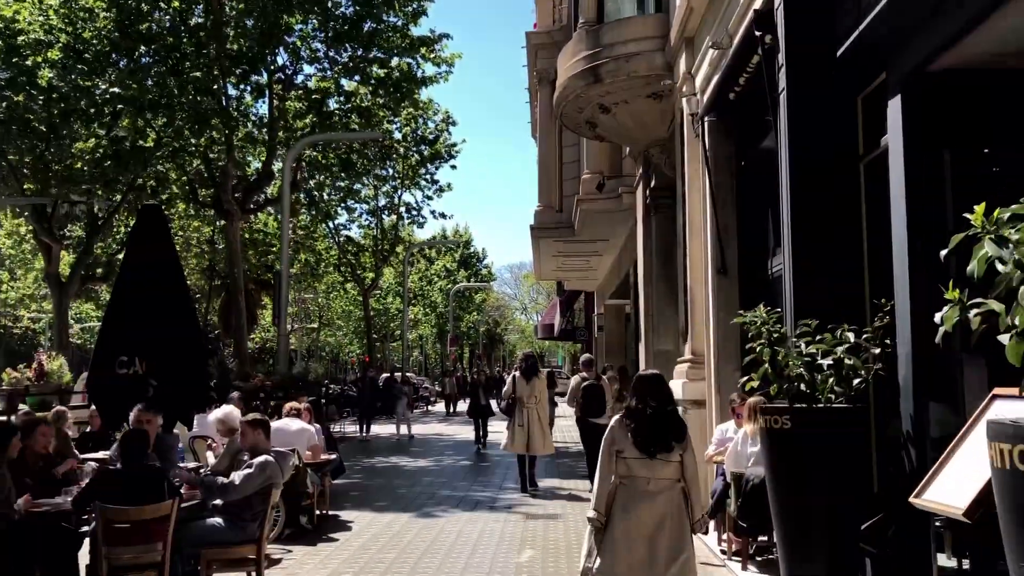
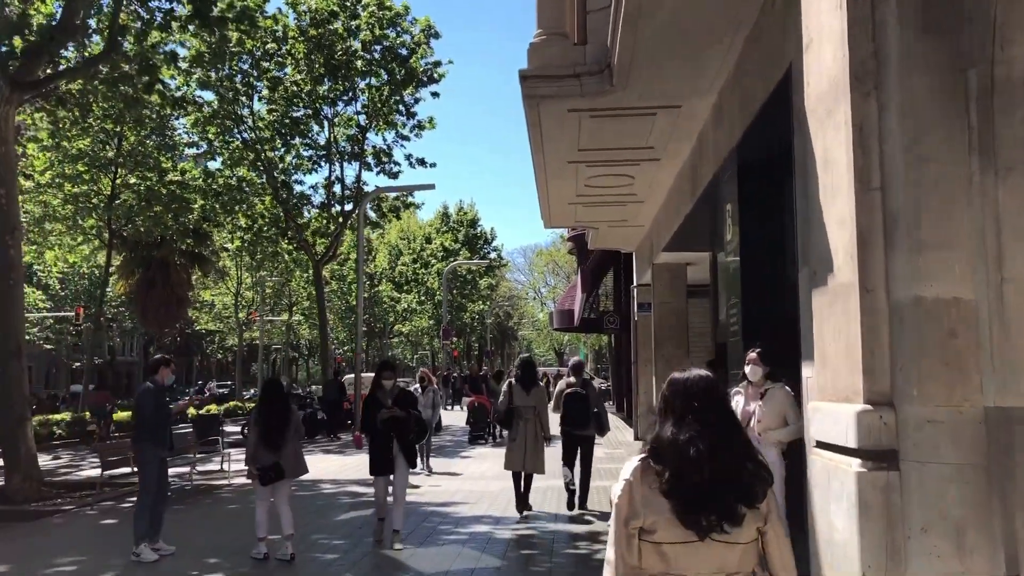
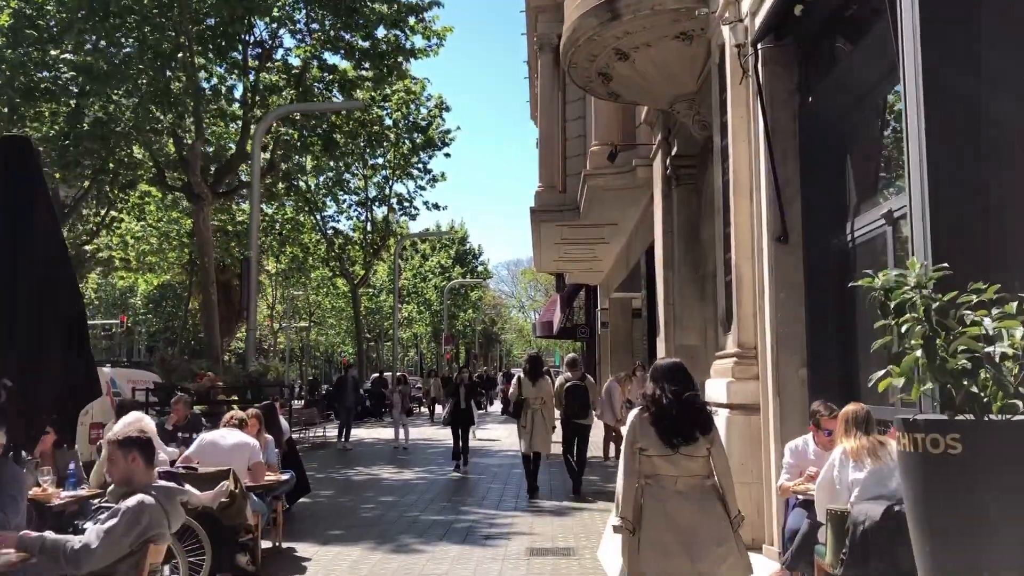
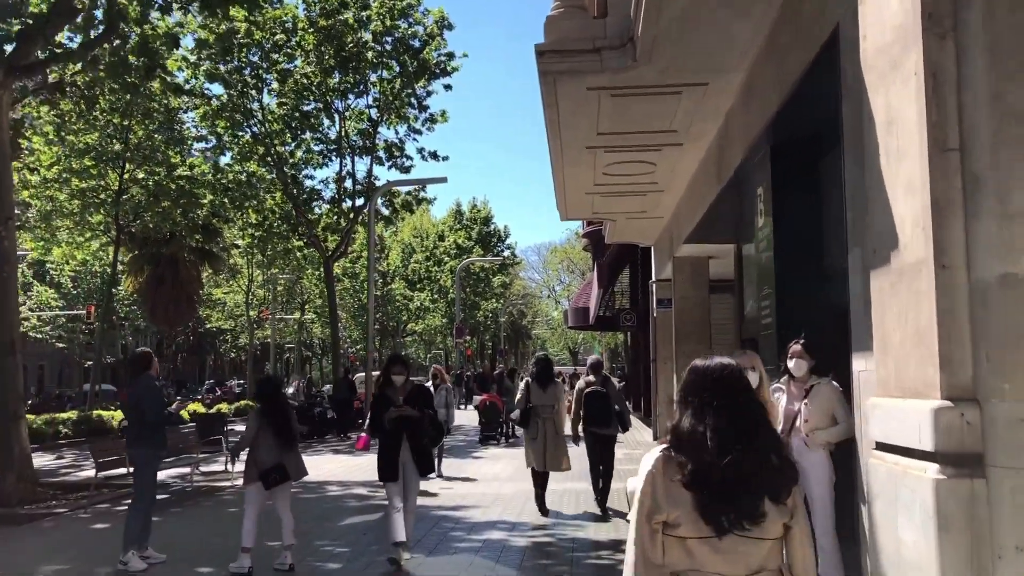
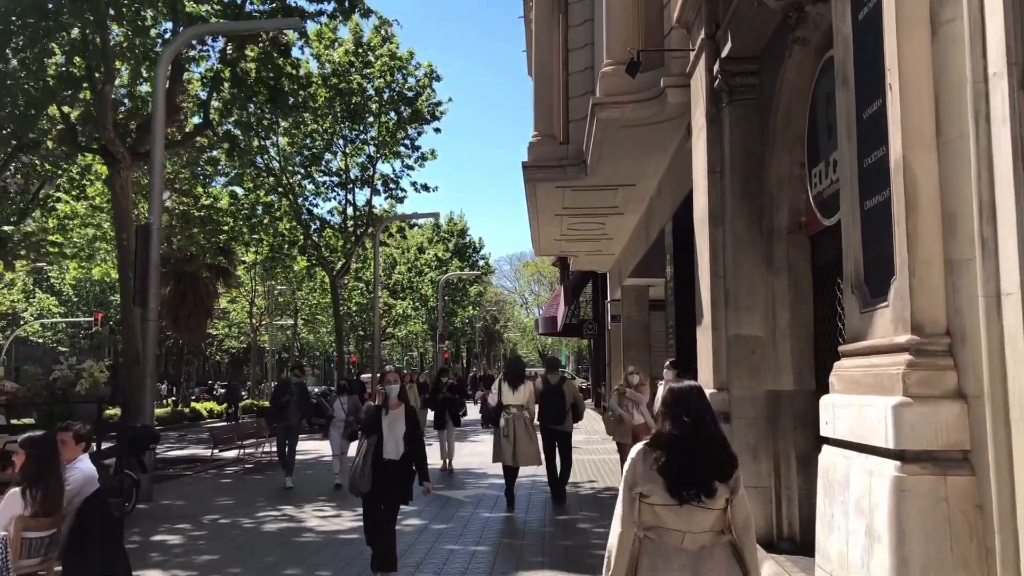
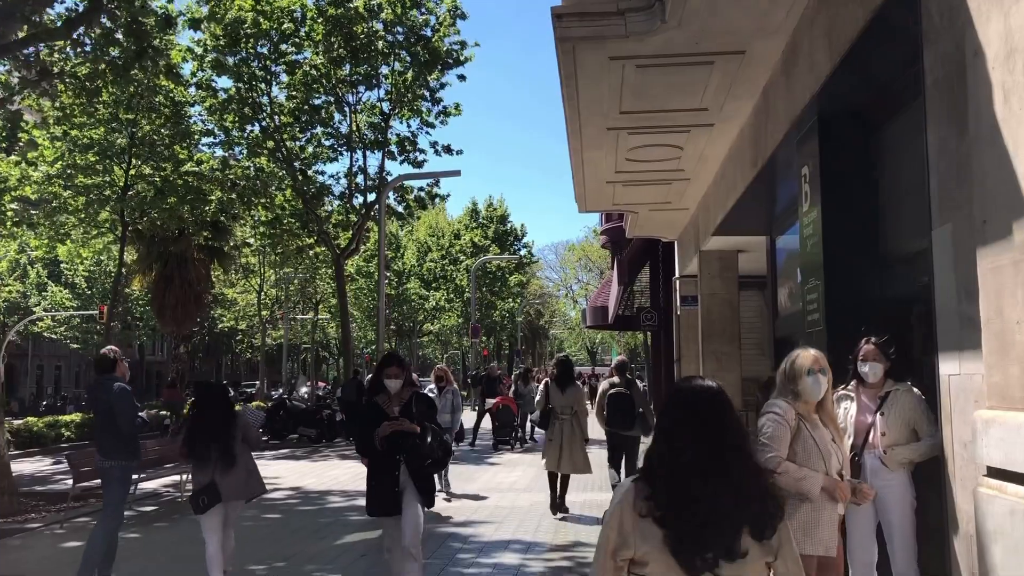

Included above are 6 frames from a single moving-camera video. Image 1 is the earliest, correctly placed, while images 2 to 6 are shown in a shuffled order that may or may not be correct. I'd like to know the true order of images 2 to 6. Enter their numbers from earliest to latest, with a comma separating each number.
3, 5, 2, 4, 6
